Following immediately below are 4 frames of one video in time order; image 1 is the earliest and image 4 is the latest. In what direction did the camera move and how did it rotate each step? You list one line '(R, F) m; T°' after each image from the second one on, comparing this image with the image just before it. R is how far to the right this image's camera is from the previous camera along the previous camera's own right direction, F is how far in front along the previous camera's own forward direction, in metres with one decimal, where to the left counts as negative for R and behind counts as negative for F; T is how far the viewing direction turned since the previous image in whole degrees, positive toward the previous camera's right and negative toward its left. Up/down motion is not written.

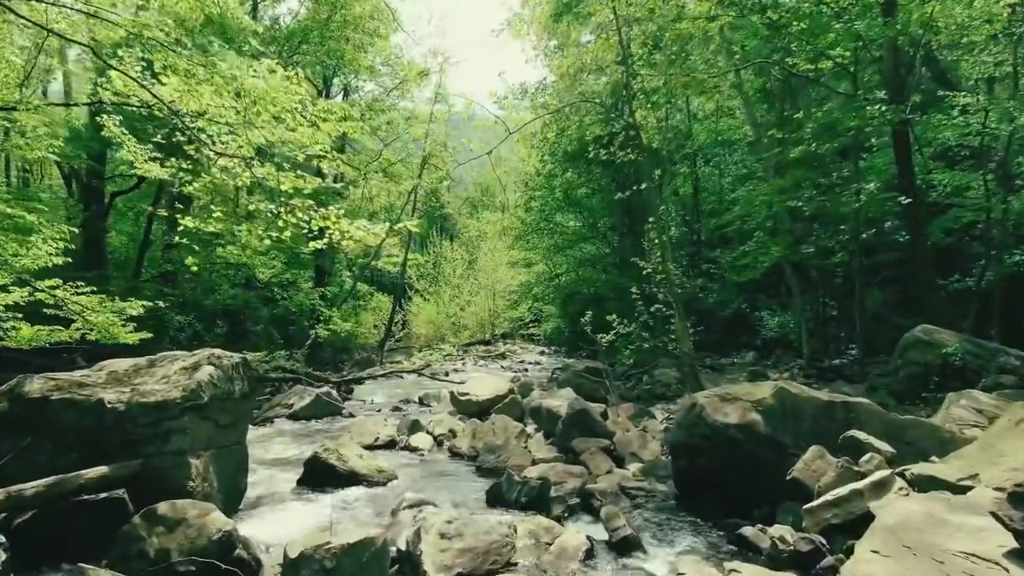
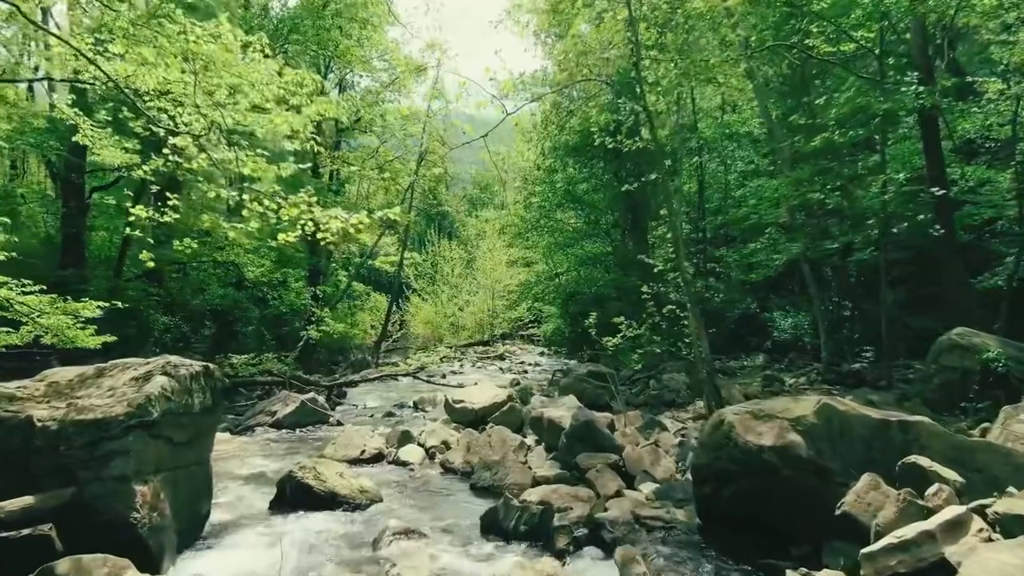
(0.0, +0.9) m; 0°
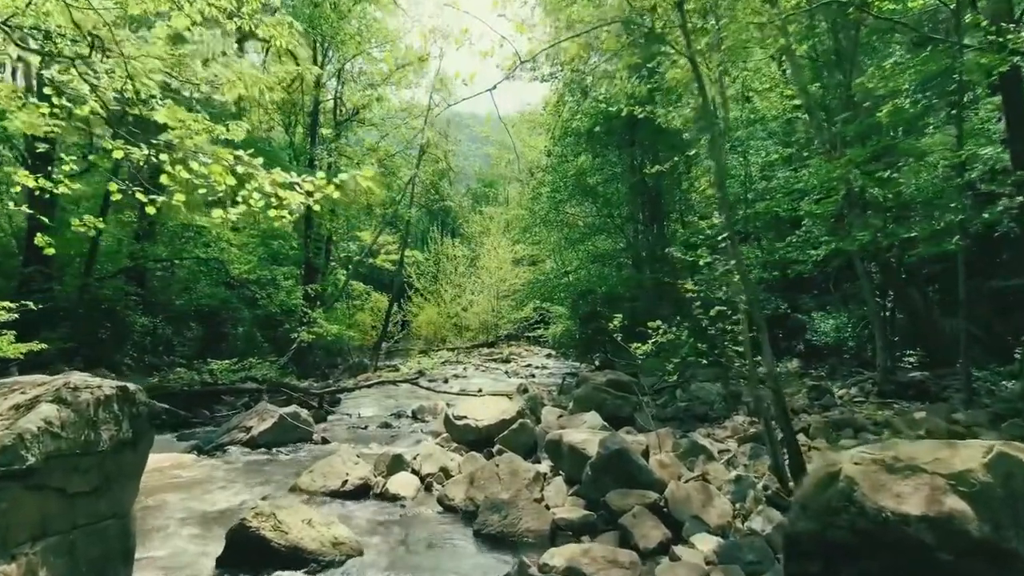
(-0.1, +1.6) m; 0°
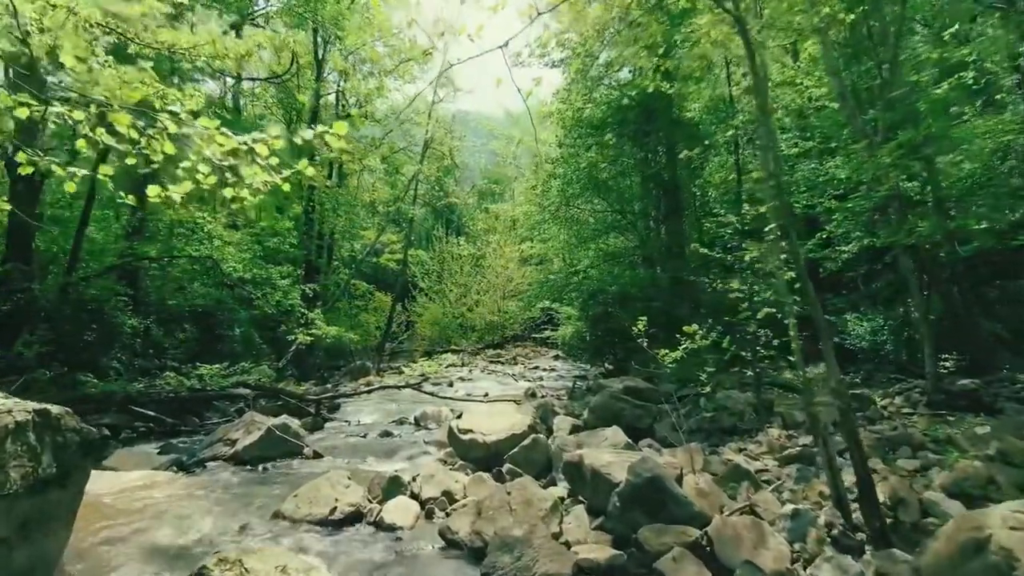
(-0.1, +1.0) m; 0°
